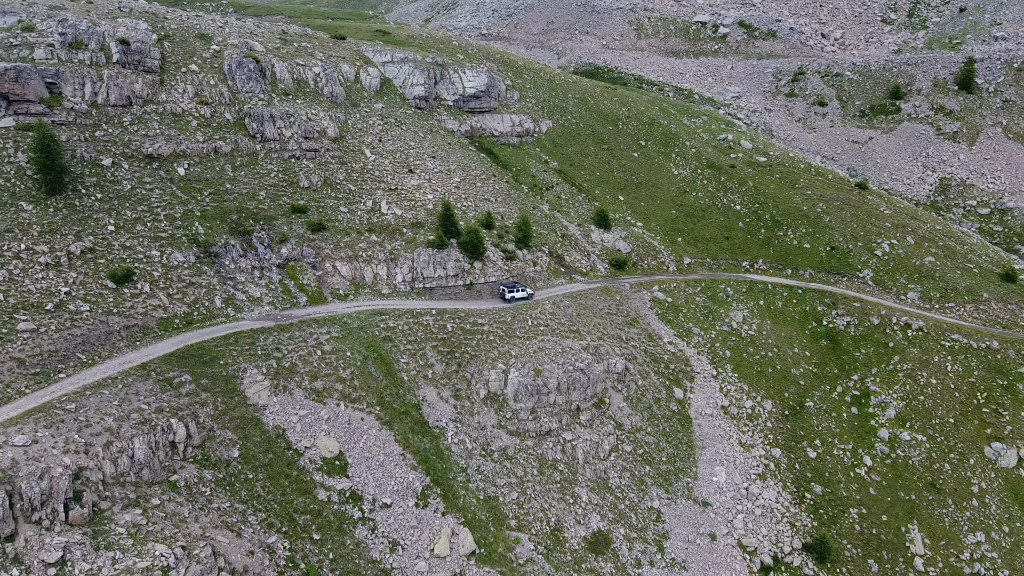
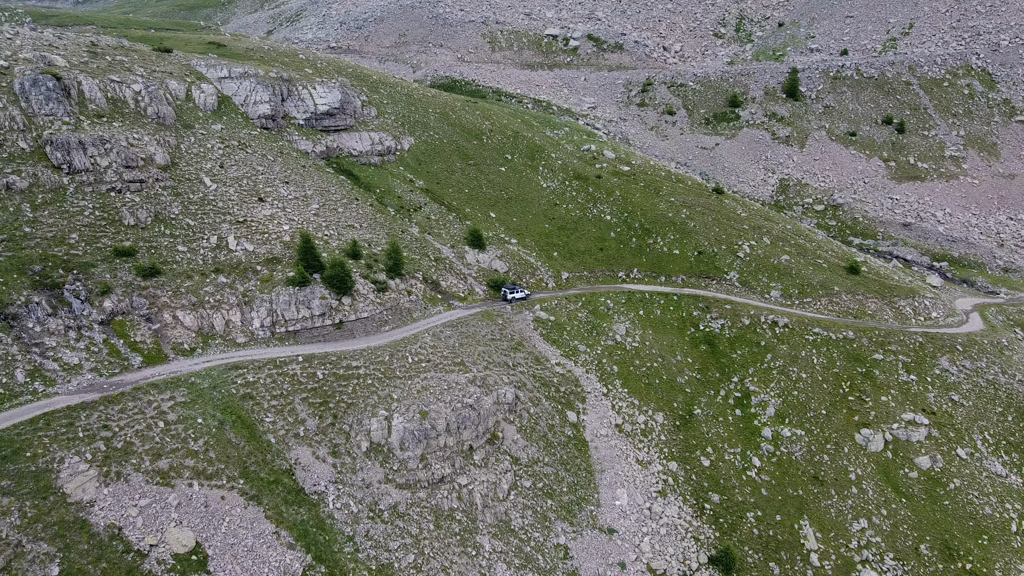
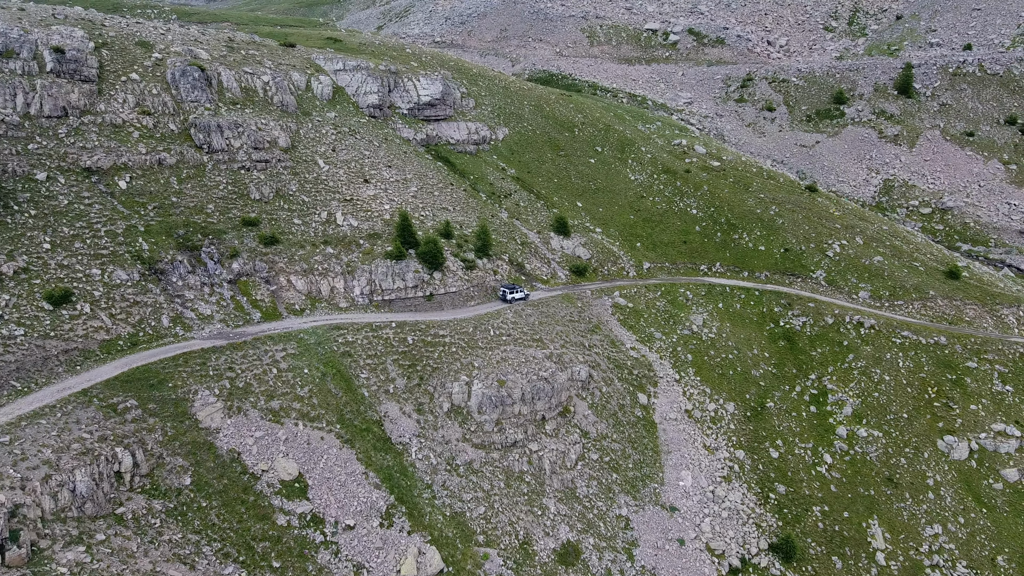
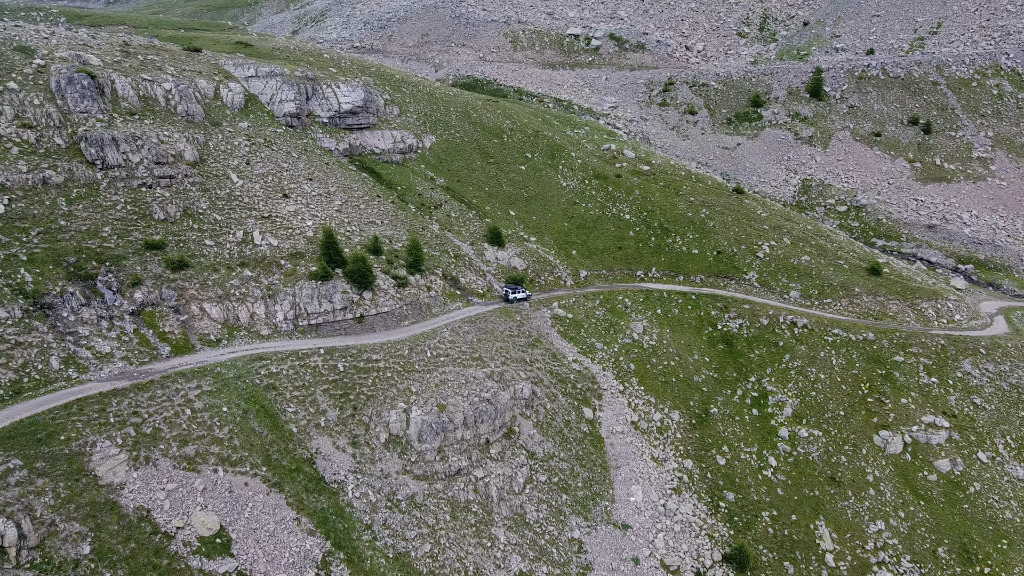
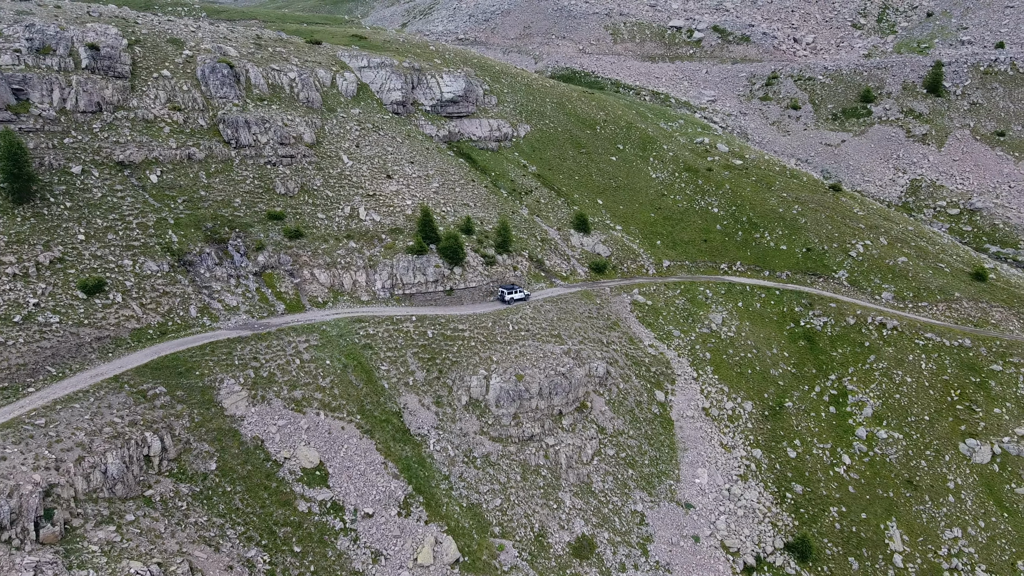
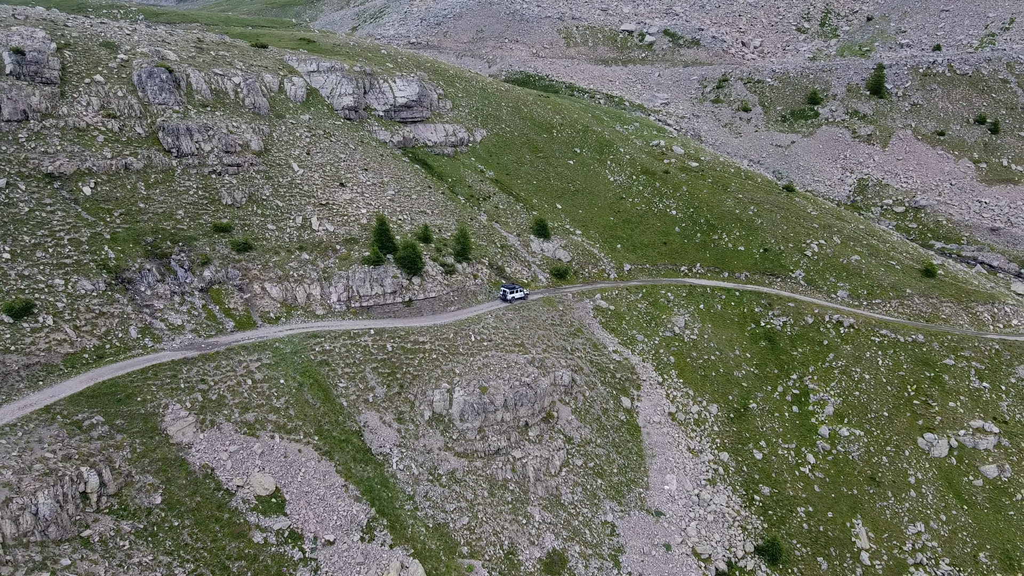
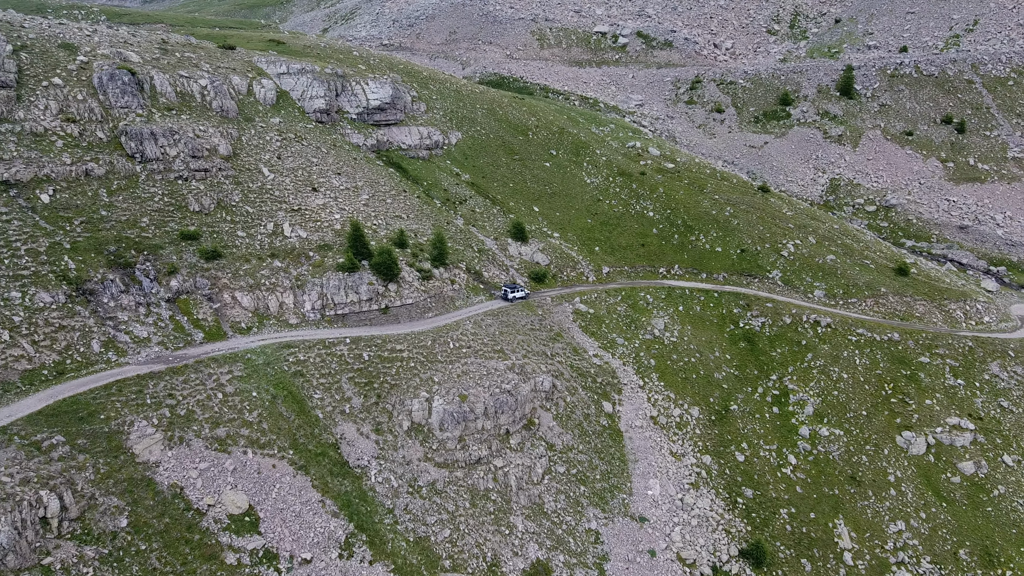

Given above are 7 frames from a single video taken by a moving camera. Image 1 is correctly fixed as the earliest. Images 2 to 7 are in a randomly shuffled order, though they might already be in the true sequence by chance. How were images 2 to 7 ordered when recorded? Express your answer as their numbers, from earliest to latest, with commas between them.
5, 3, 6, 7, 4, 2
